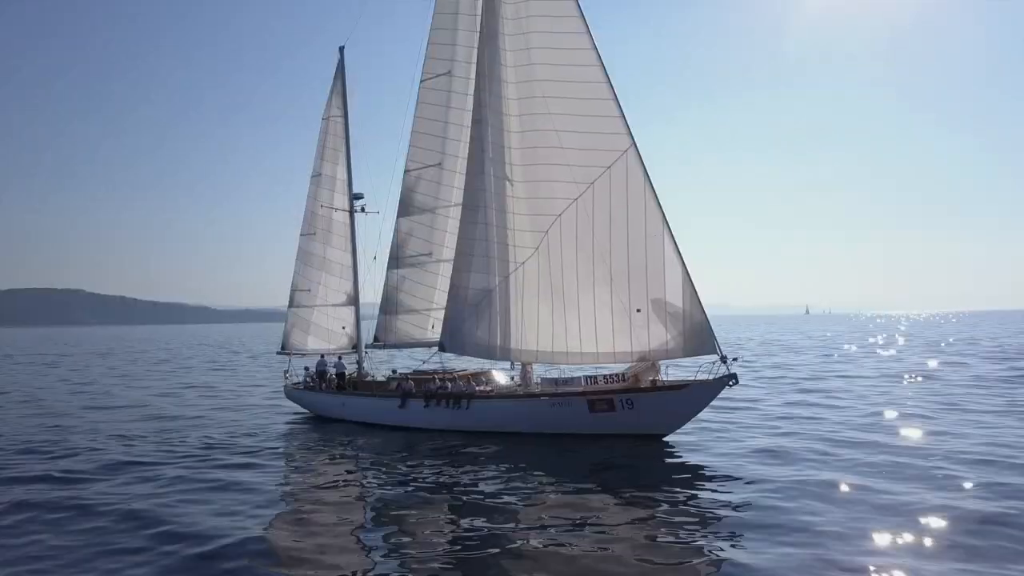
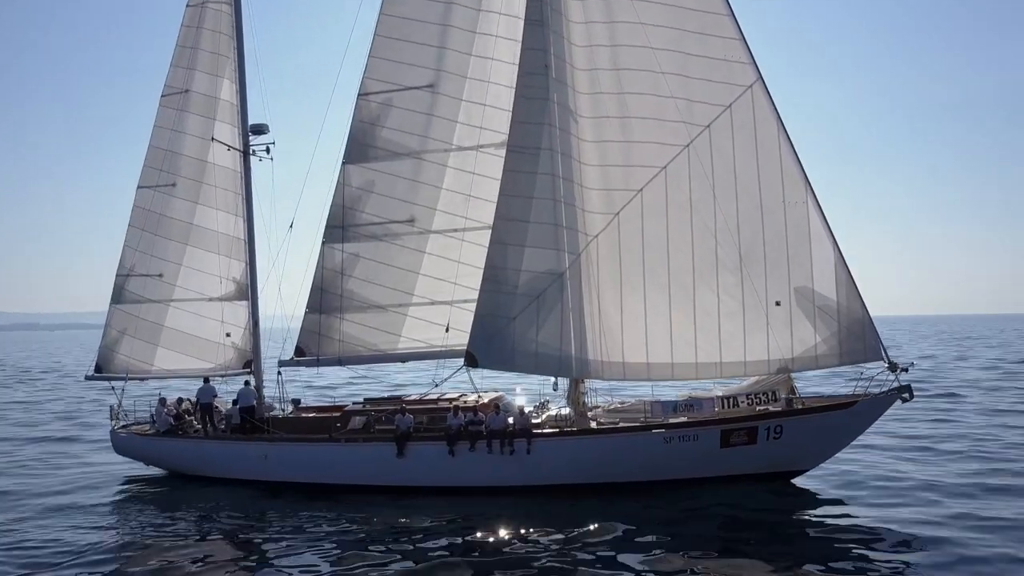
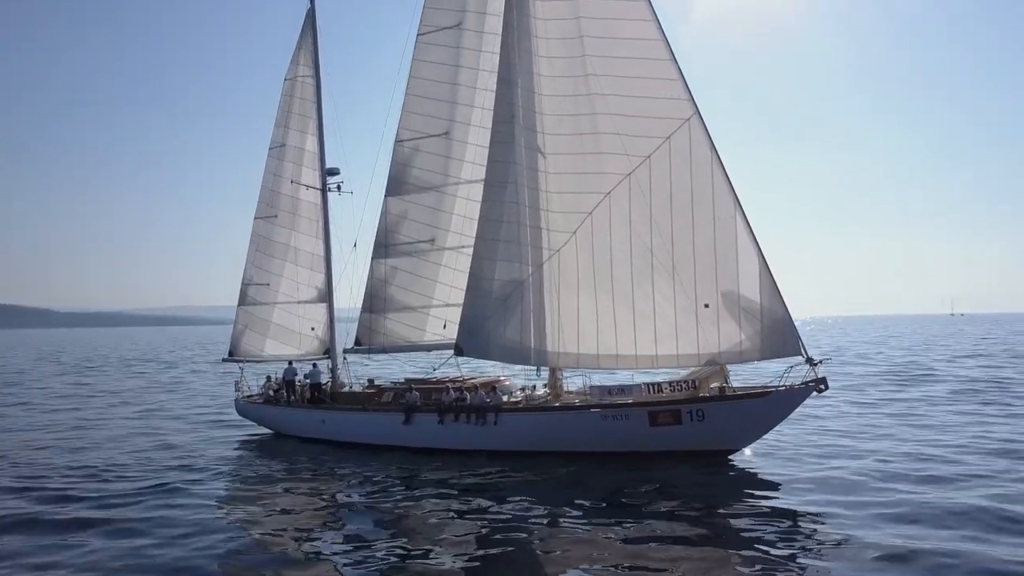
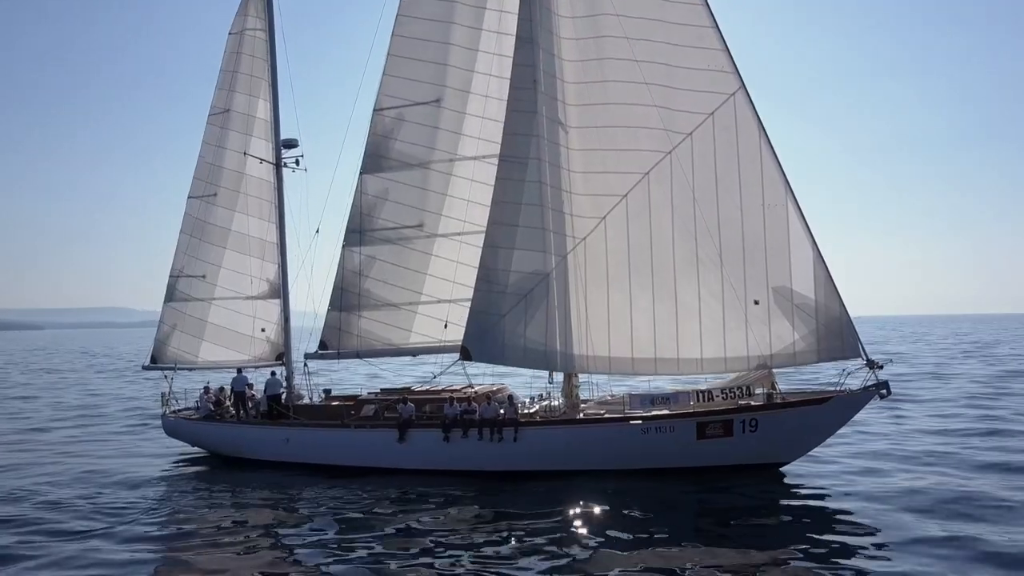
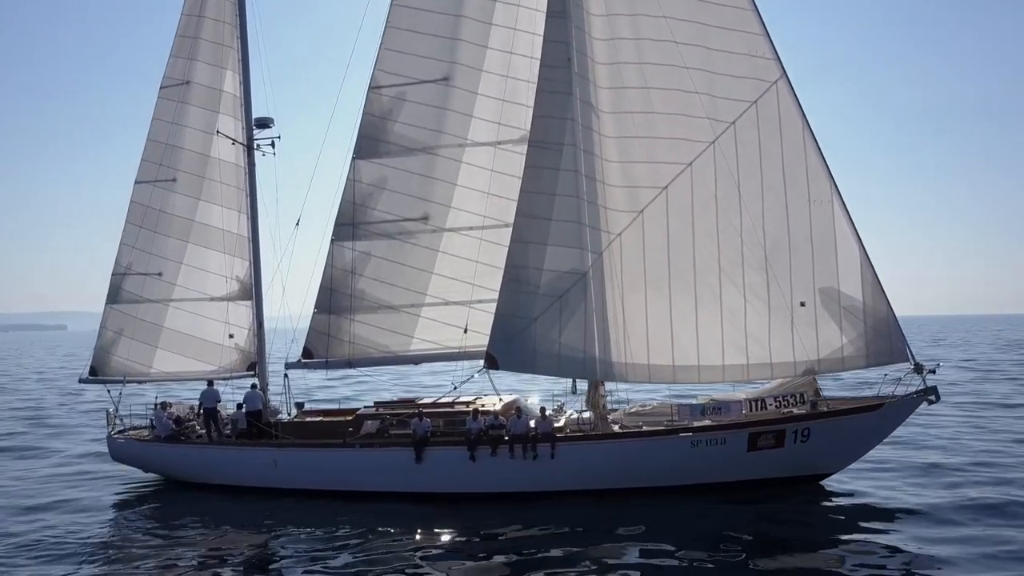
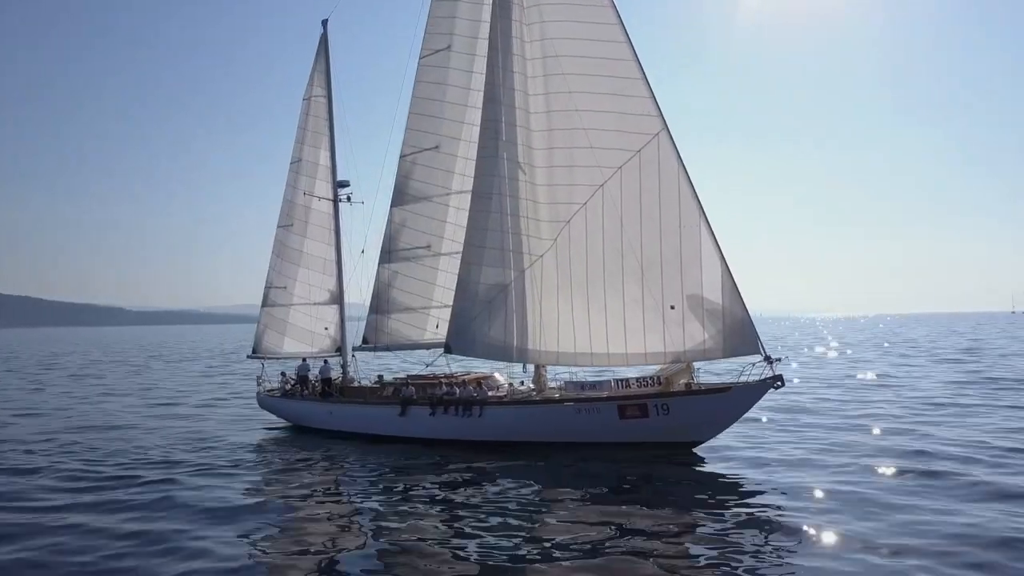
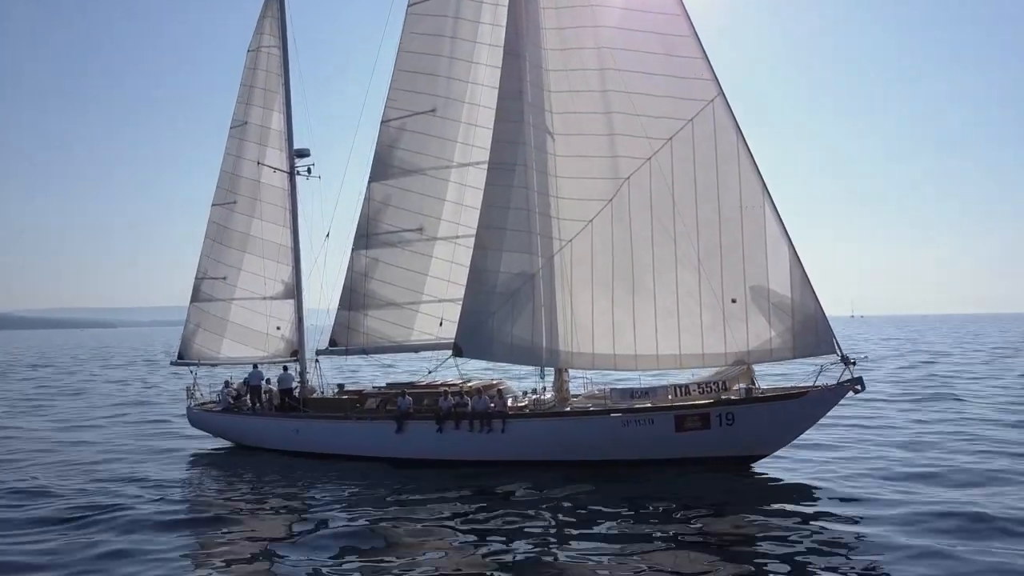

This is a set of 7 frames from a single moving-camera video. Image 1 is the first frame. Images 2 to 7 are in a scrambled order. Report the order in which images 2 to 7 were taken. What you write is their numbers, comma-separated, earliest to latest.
6, 3, 7, 4, 2, 5
